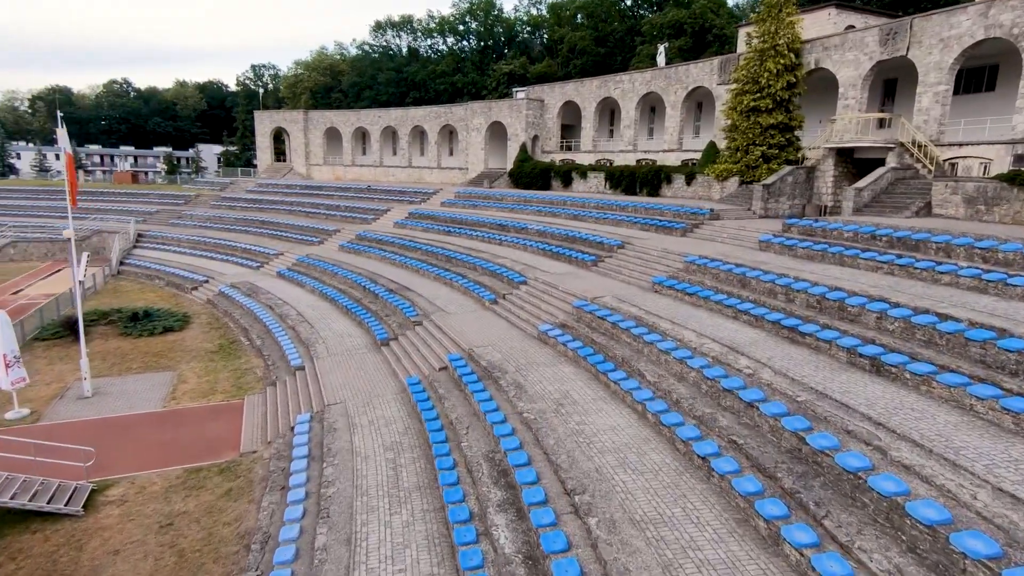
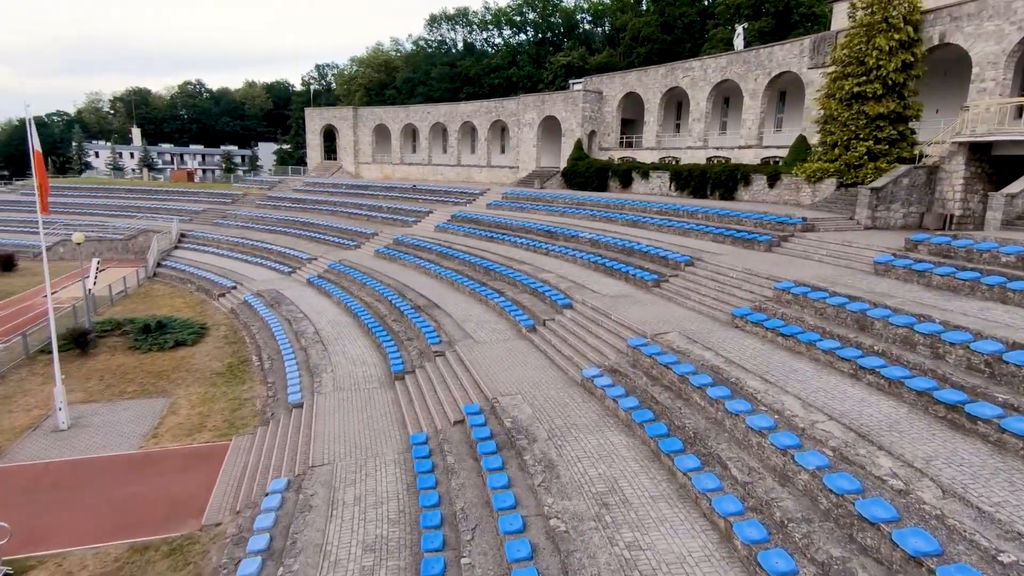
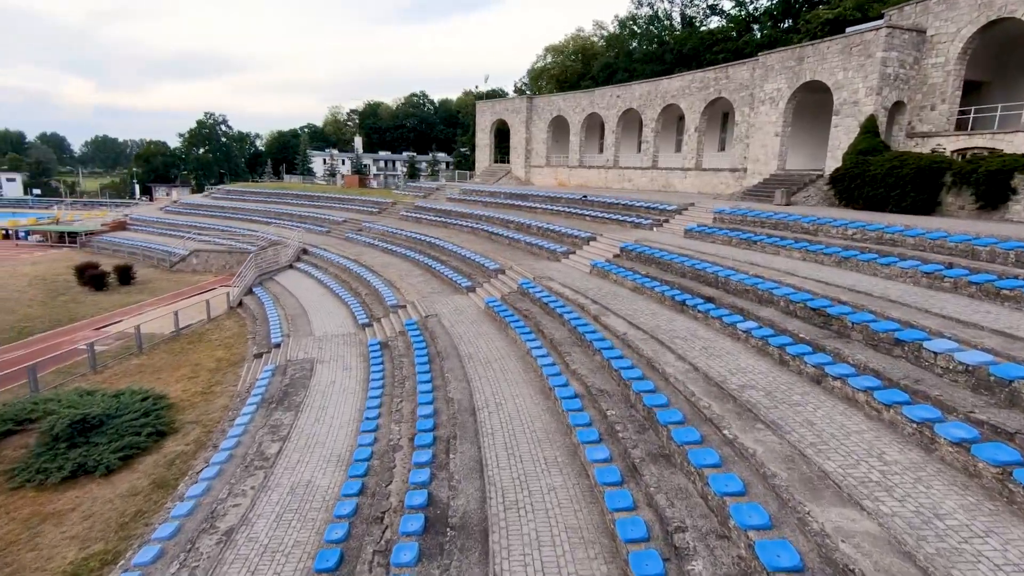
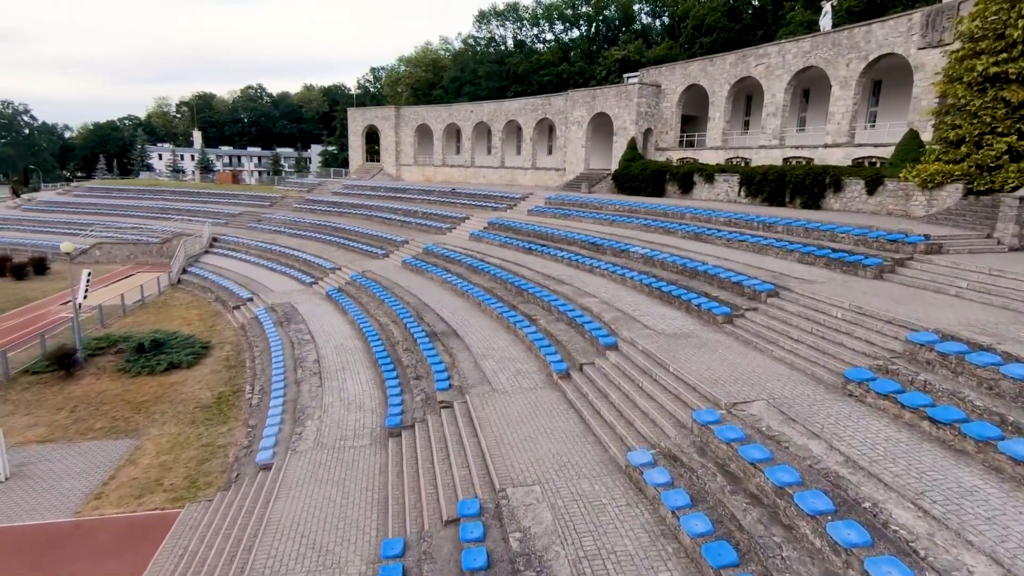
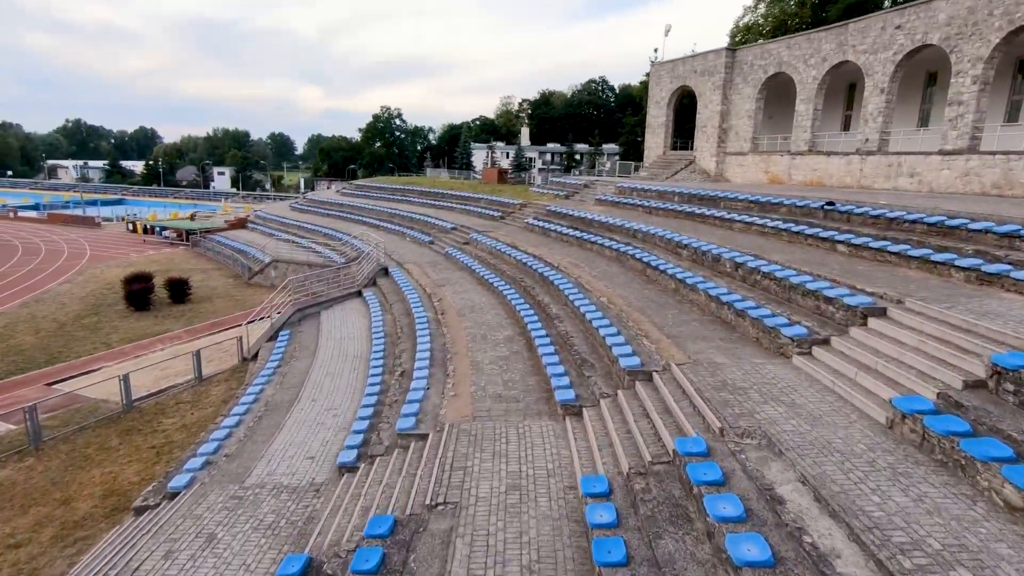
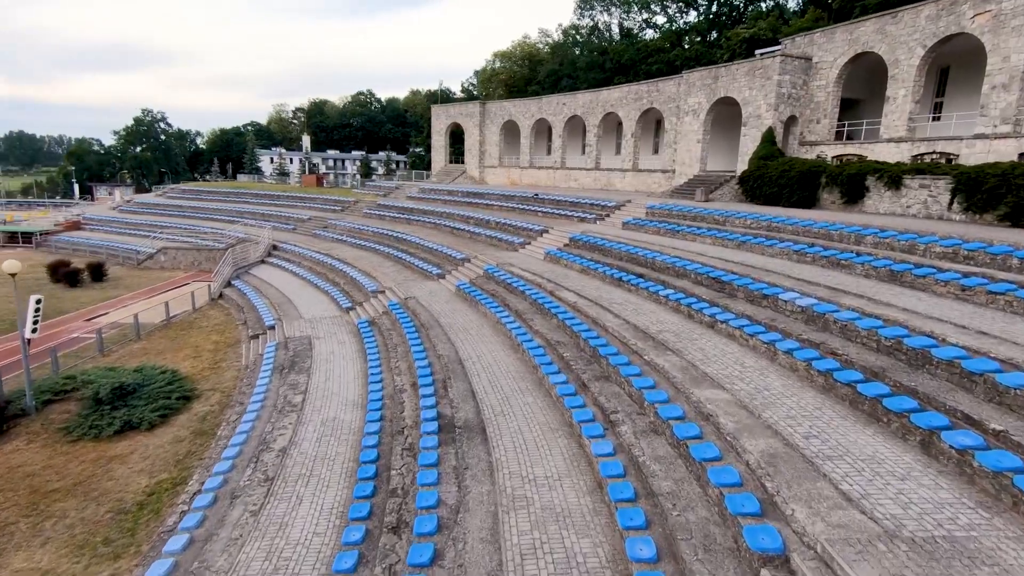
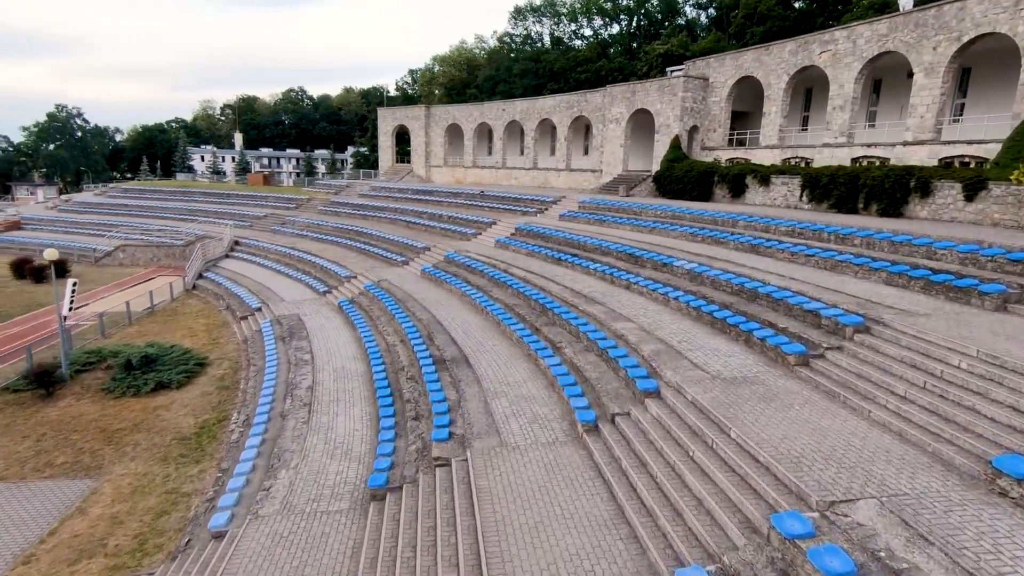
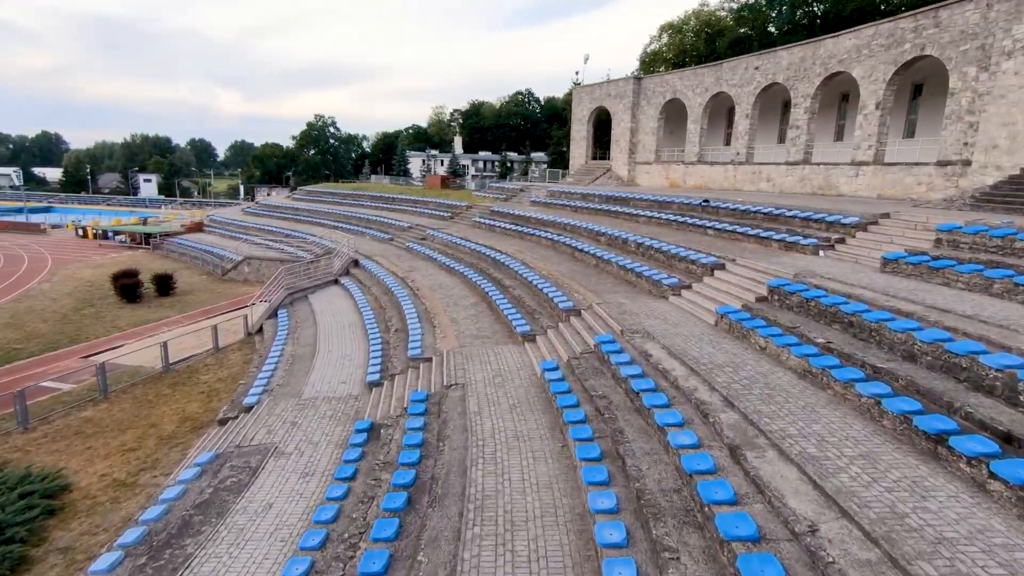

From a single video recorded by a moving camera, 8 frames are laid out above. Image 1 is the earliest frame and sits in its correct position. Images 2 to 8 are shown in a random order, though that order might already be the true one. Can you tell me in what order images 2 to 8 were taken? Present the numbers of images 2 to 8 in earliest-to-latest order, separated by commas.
2, 4, 7, 6, 3, 8, 5
